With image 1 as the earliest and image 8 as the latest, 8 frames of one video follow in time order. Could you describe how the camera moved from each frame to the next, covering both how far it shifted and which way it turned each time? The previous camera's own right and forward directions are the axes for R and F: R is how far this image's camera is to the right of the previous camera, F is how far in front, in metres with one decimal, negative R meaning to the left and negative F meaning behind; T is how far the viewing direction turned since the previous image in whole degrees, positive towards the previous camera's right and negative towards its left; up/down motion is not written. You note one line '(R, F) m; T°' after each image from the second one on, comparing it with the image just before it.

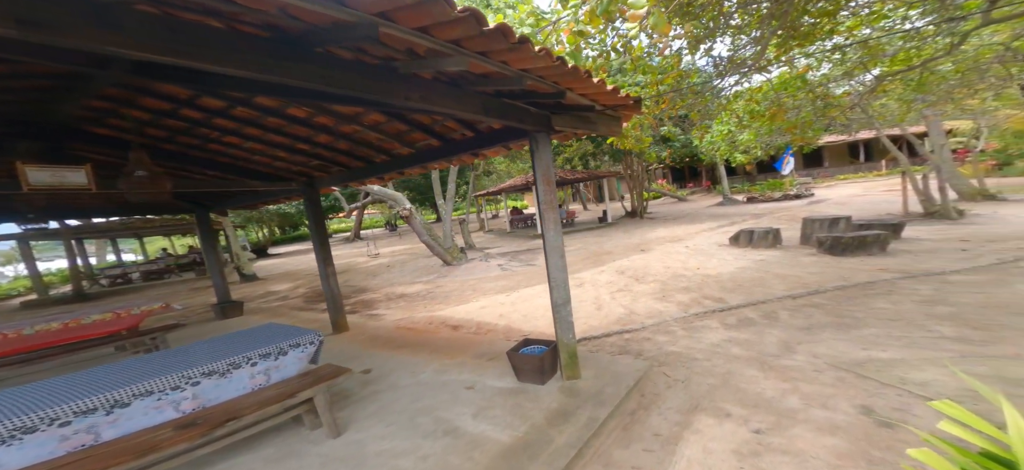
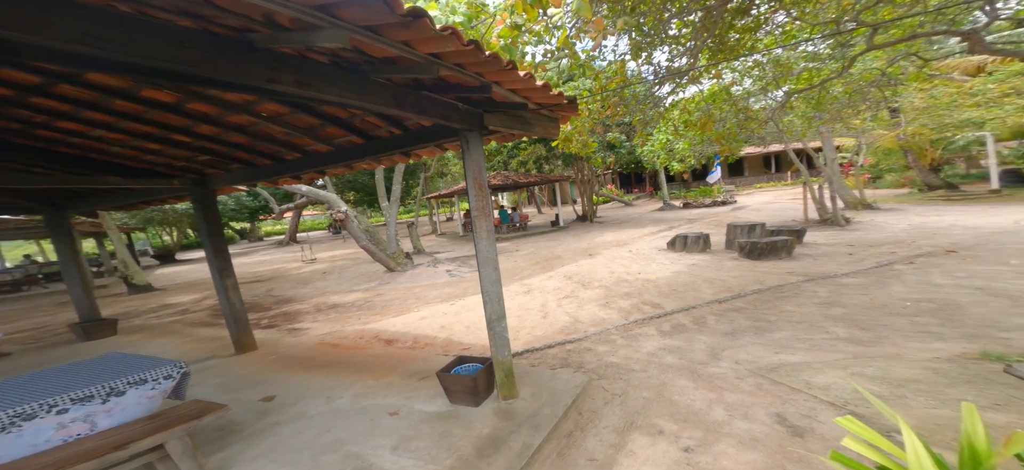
(+0.1, +0.2) m; +9°
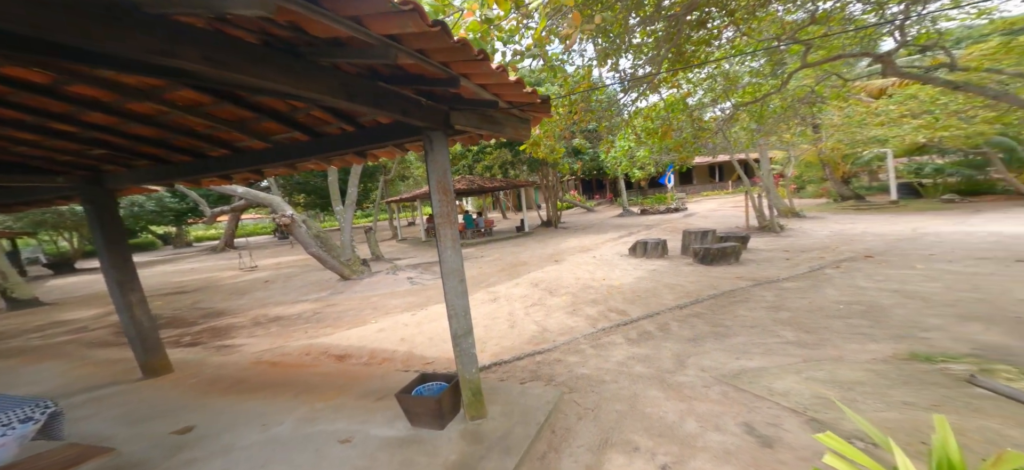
(-0.1, +0.1) m; +7°
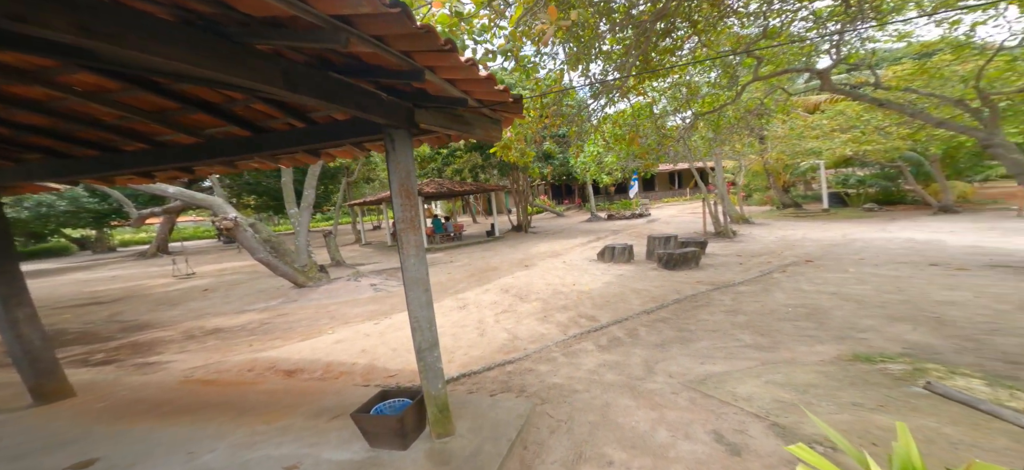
(0.0, +0.1) m; +6°
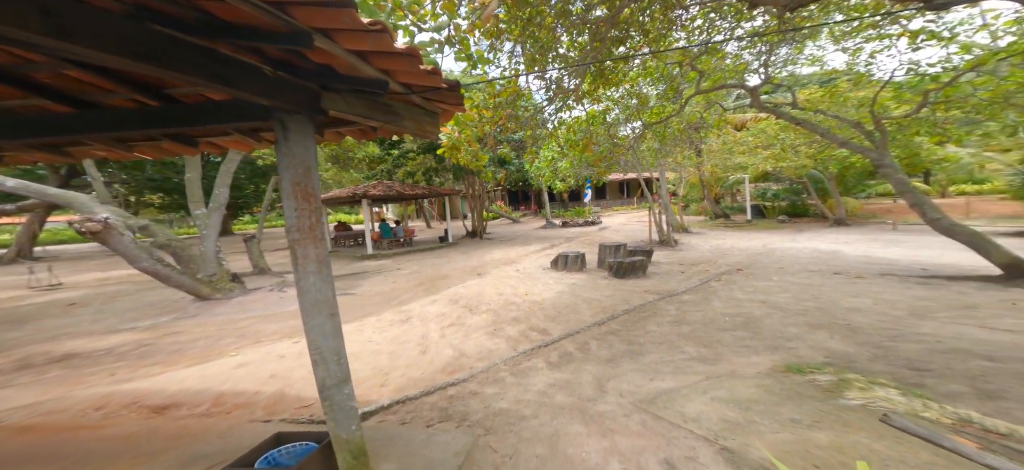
(0.0, +0.2) m; +8°
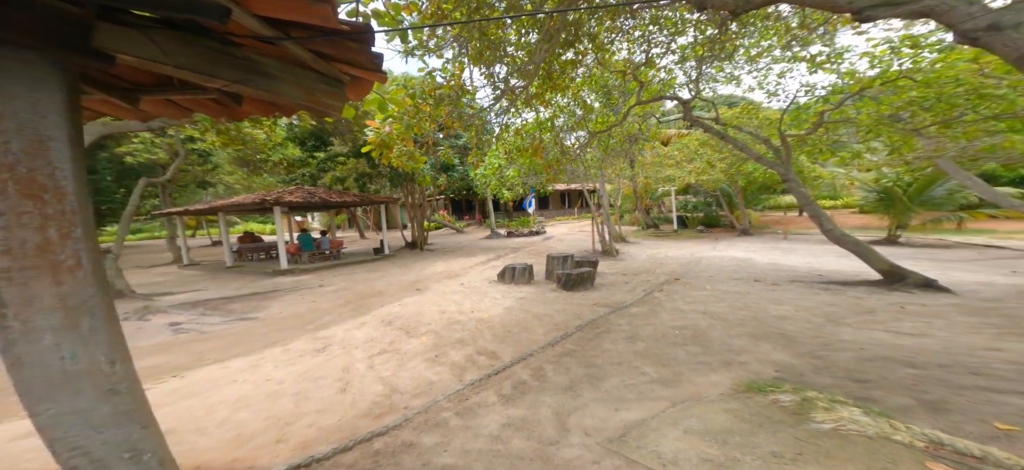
(-0.1, +0.5) m; +10°
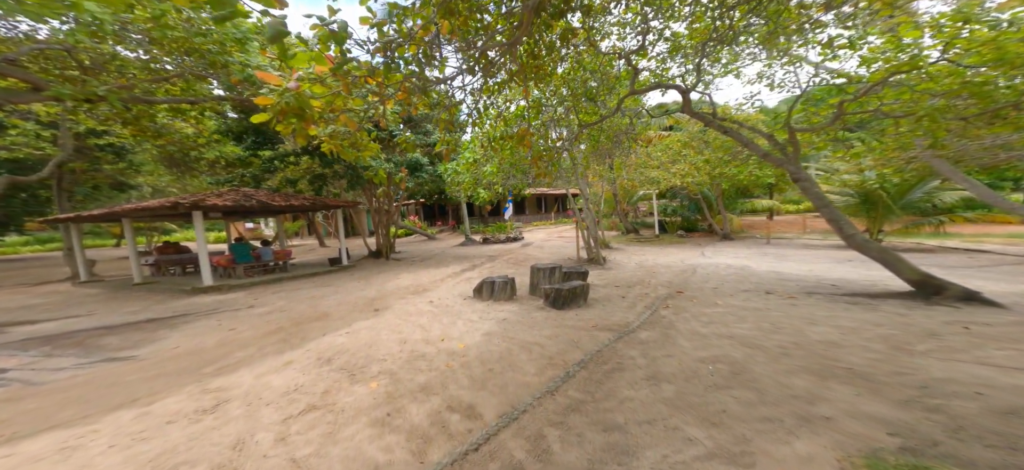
(-0.1, +1.3) m; +5°
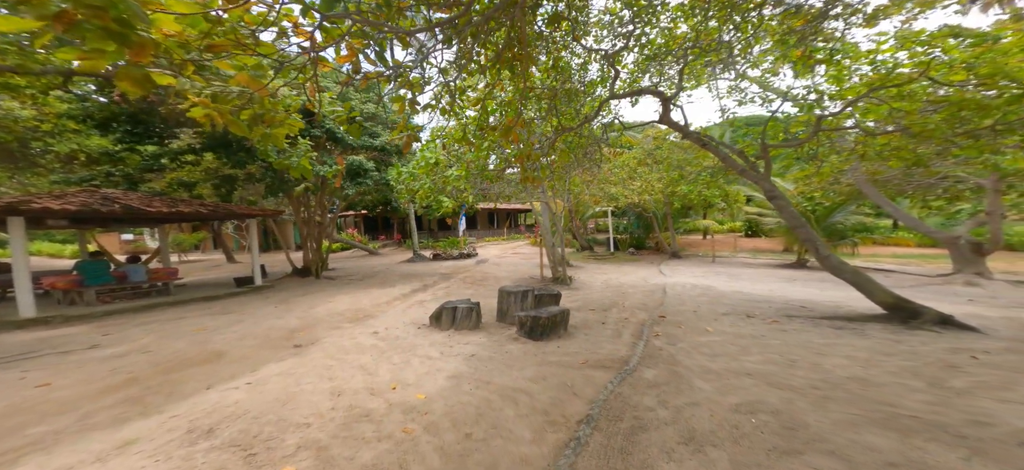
(-0.4, +1.1) m; +10°
